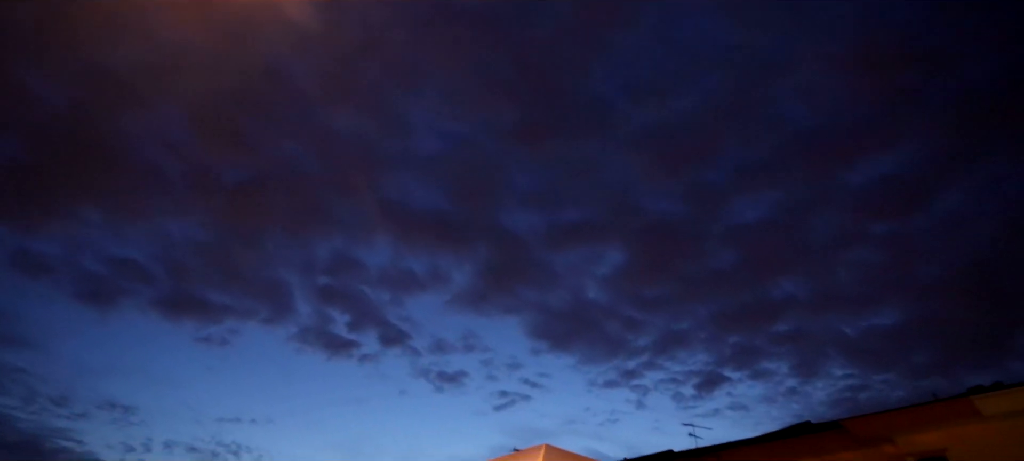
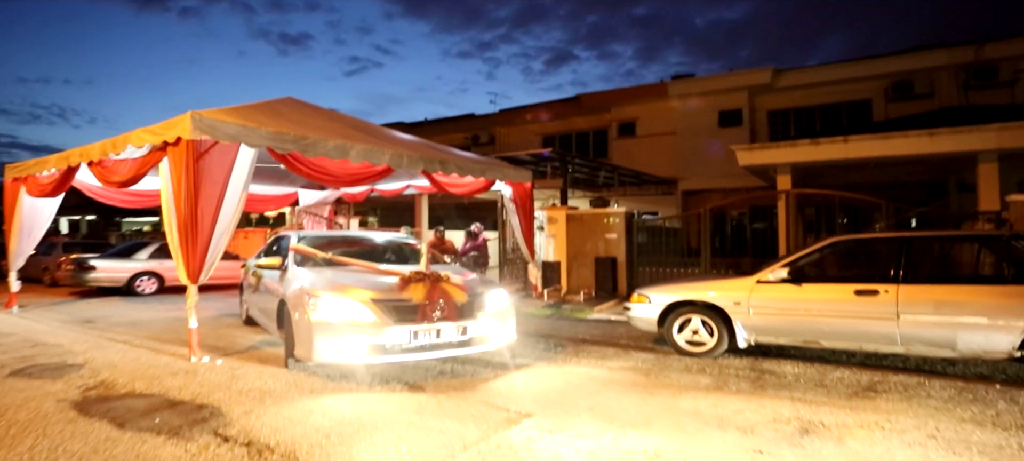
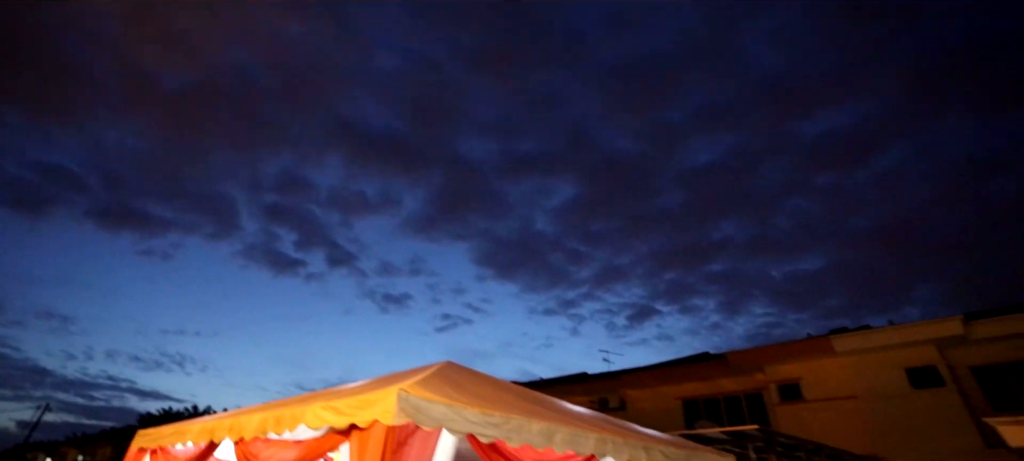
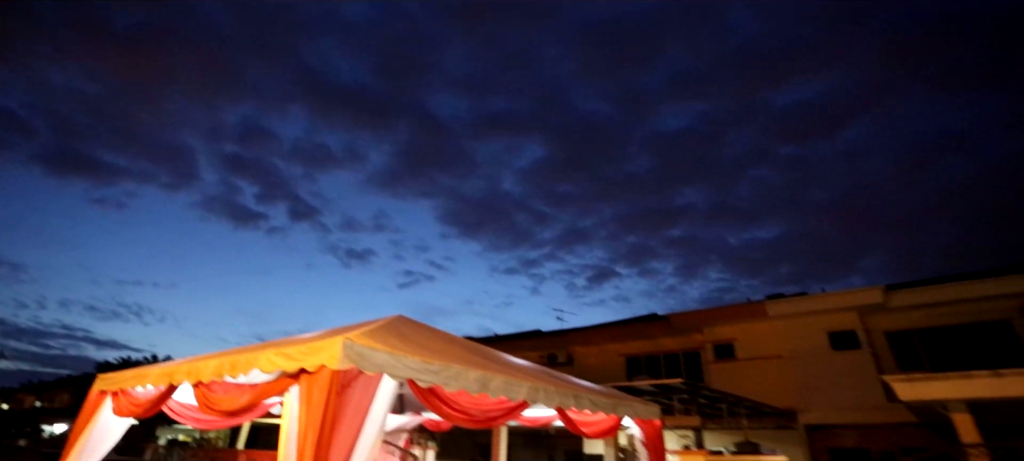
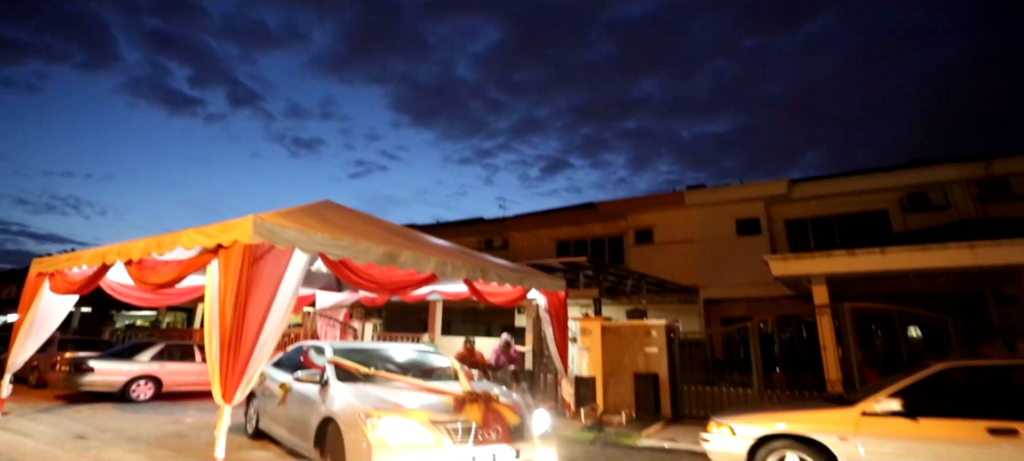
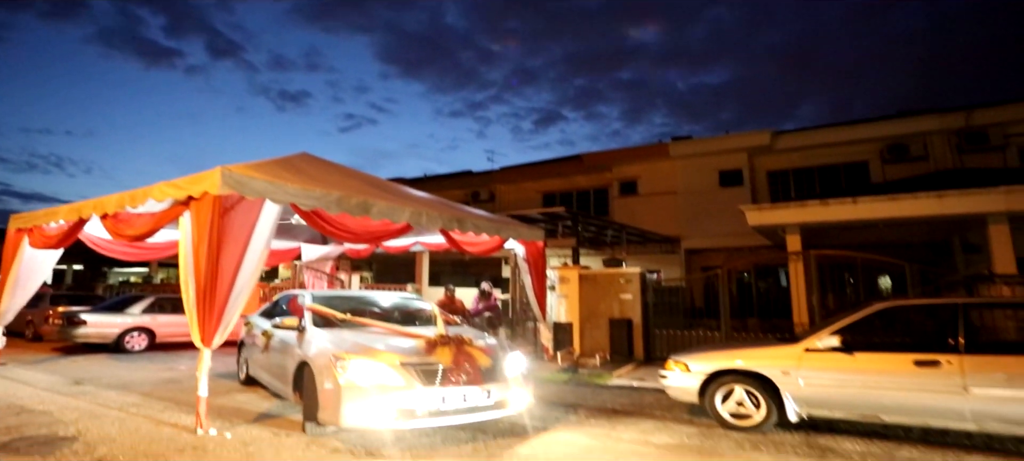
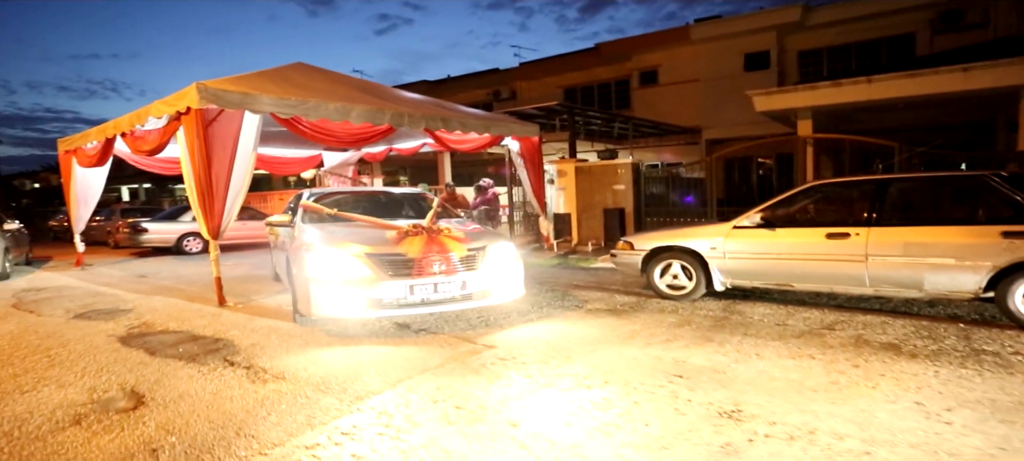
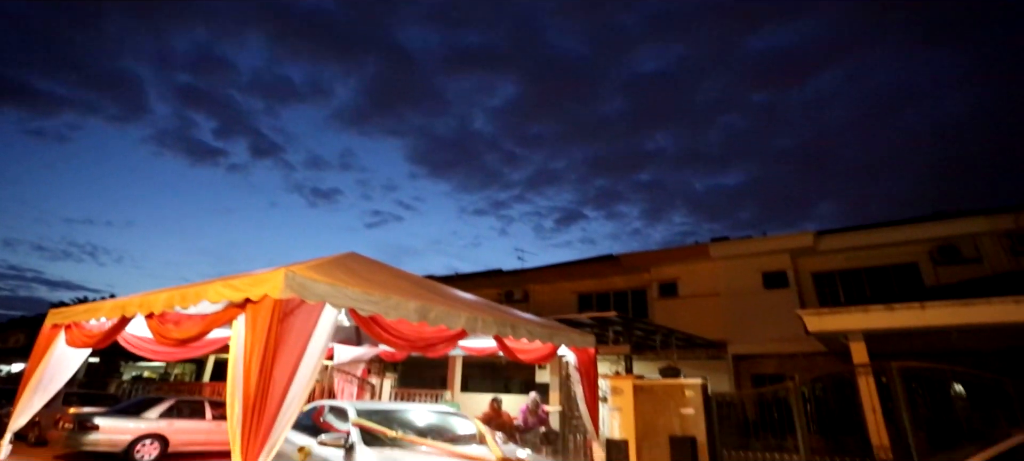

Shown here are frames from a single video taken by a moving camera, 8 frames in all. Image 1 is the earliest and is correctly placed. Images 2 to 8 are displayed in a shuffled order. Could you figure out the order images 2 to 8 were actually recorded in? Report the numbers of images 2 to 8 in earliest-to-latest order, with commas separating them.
3, 4, 8, 5, 6, 2, 7
